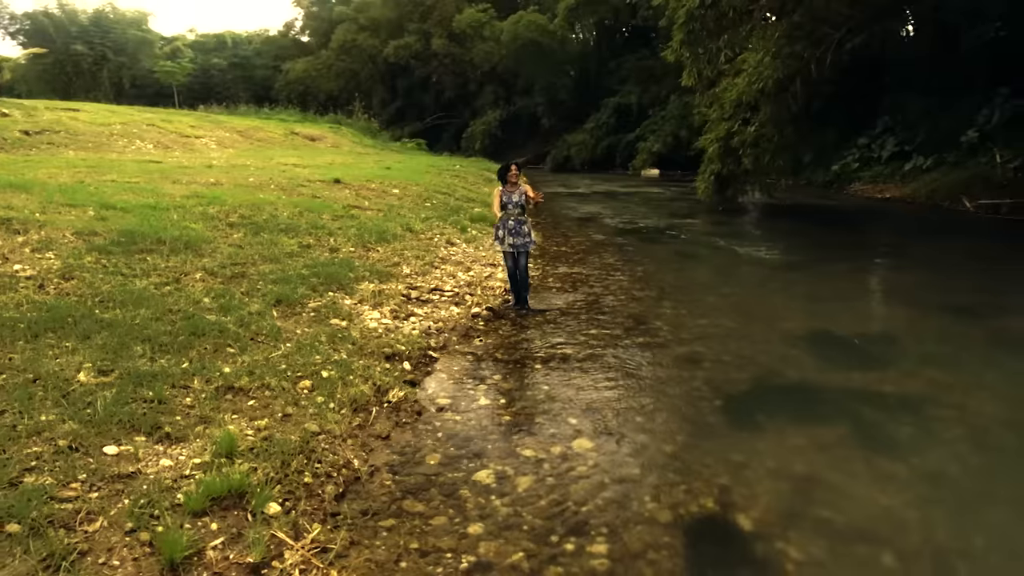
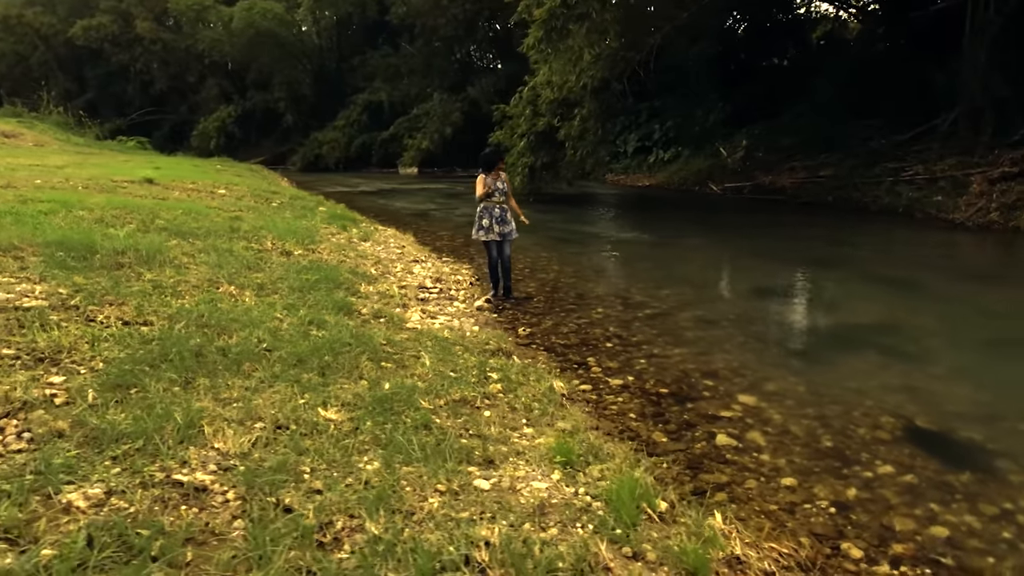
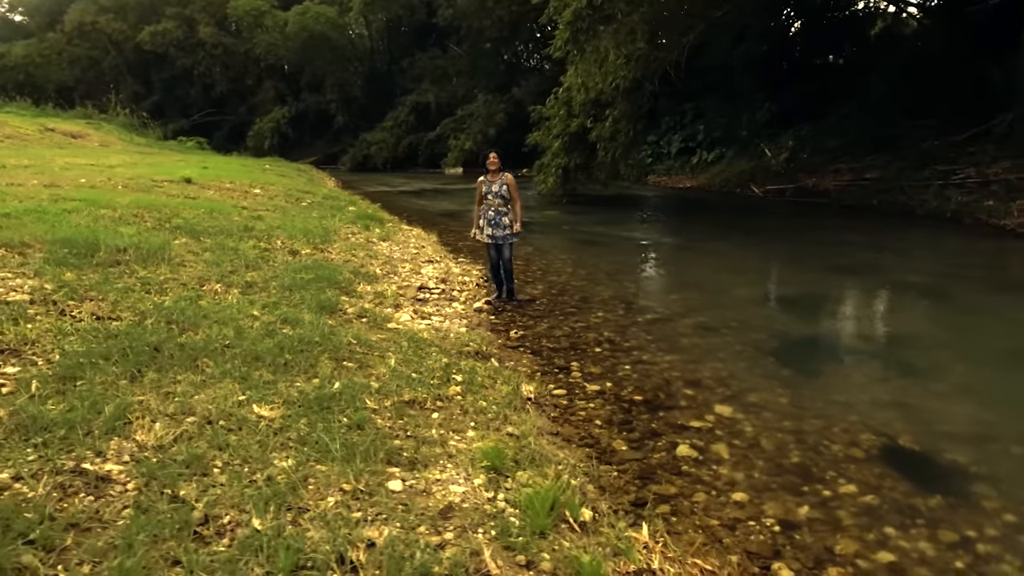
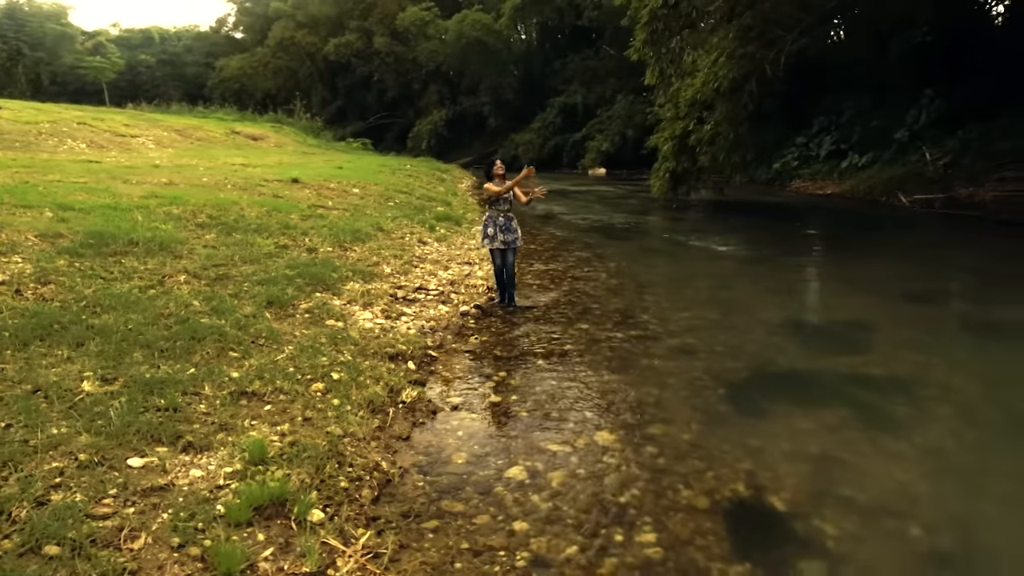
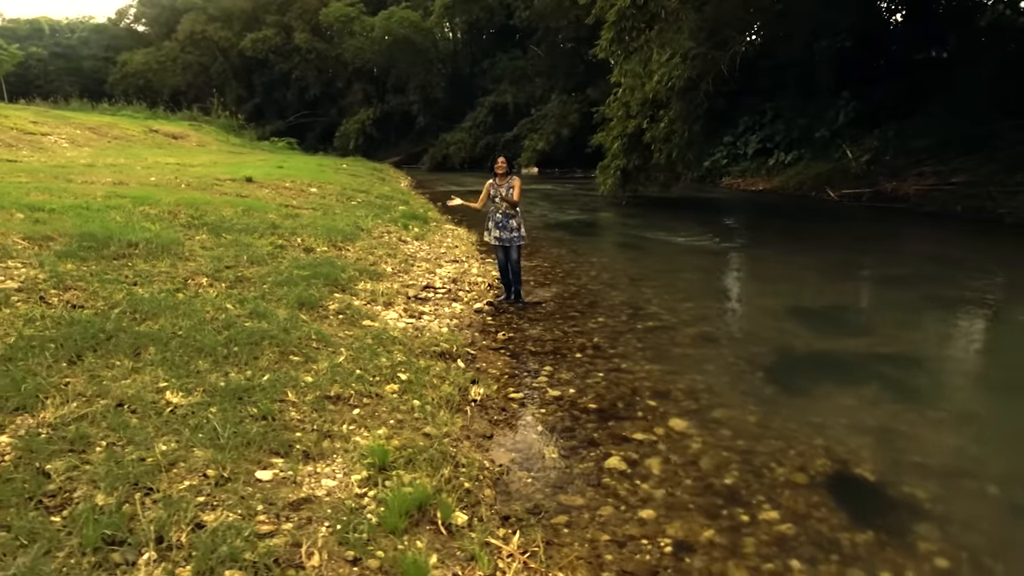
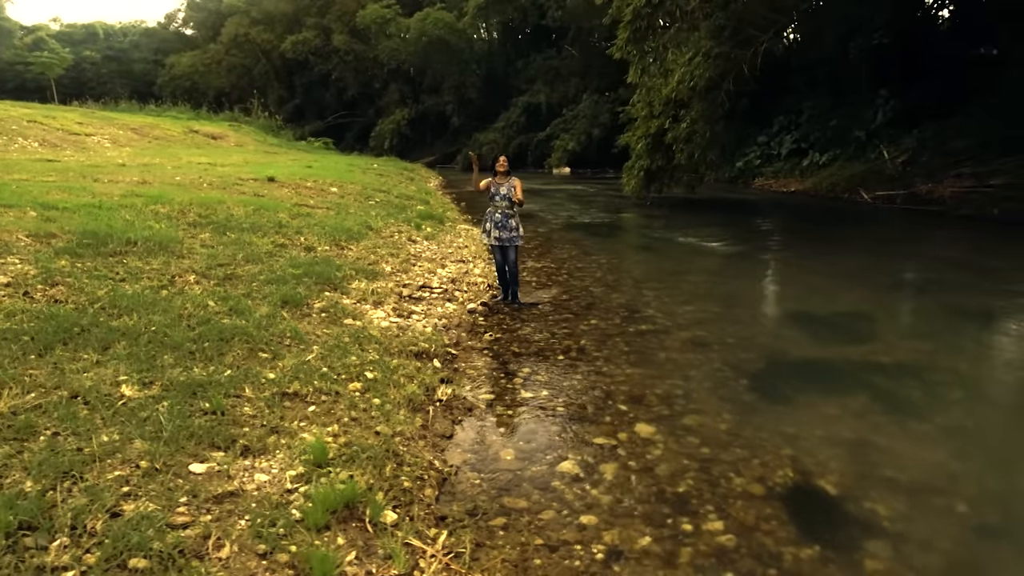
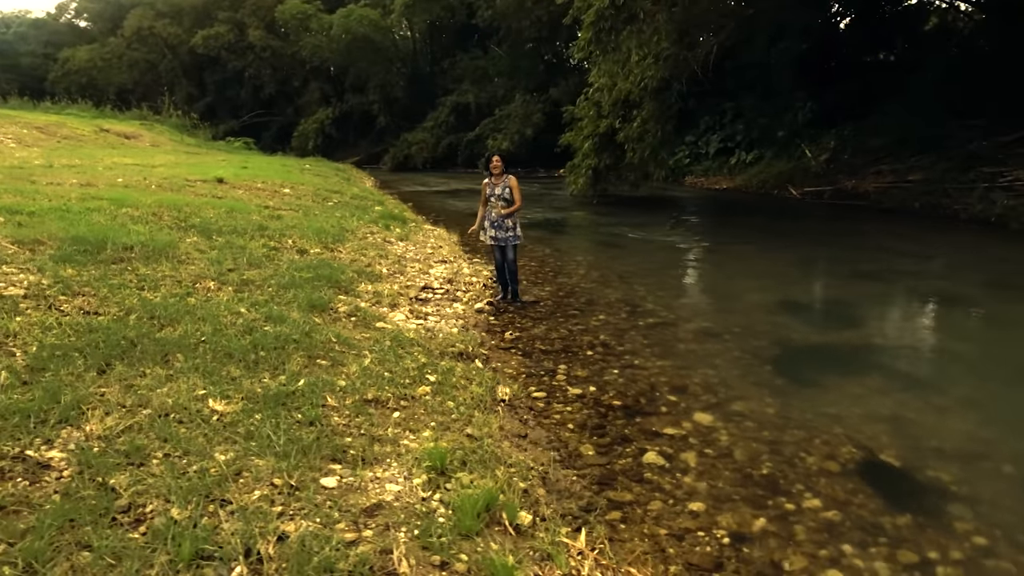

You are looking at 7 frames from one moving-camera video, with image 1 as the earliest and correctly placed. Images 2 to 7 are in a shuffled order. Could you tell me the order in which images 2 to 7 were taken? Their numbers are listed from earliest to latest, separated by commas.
4, 6, 5, 7, 3, 2
